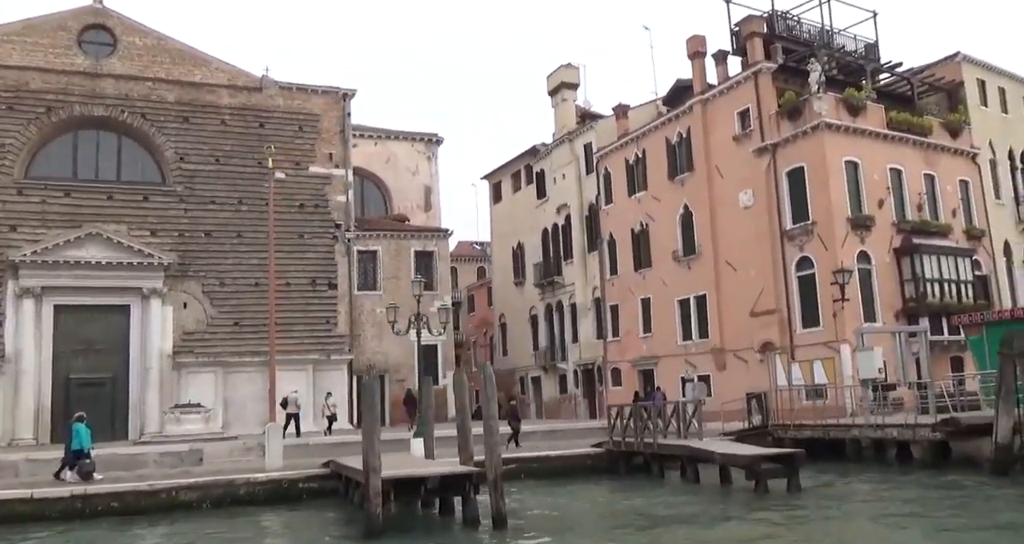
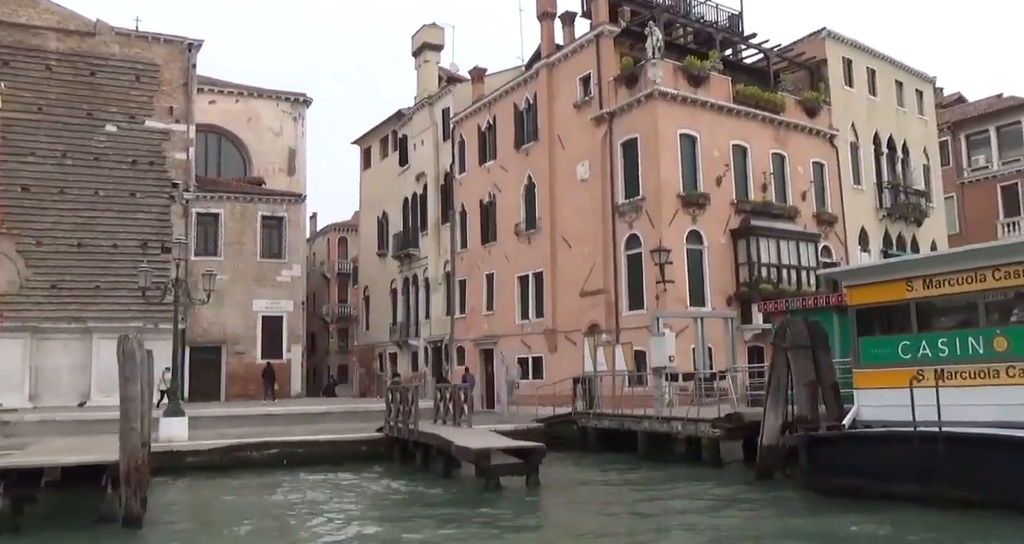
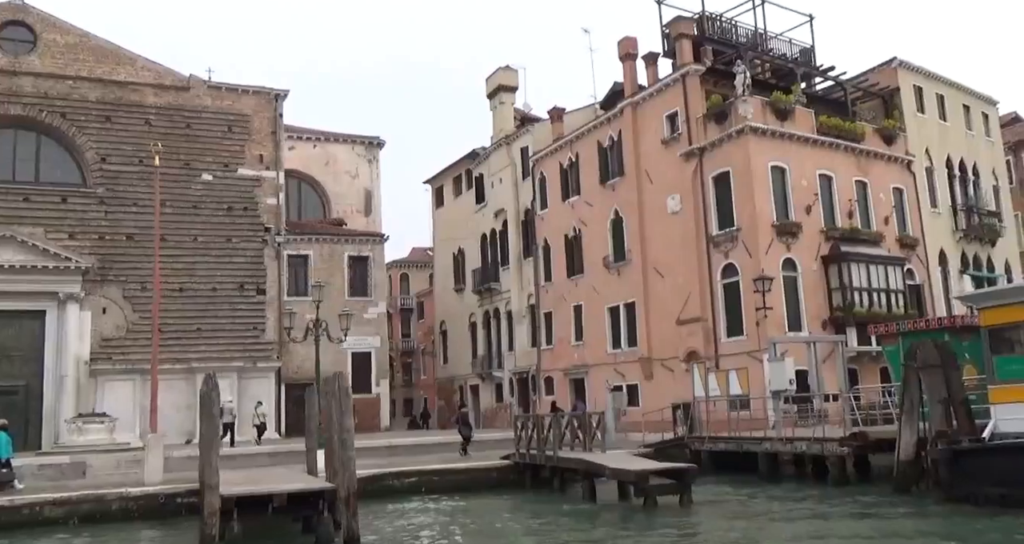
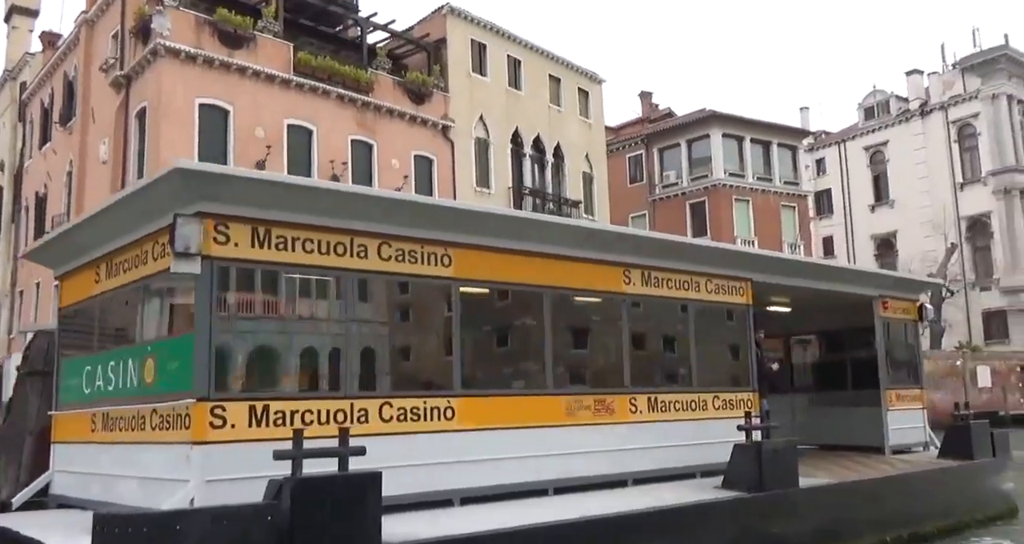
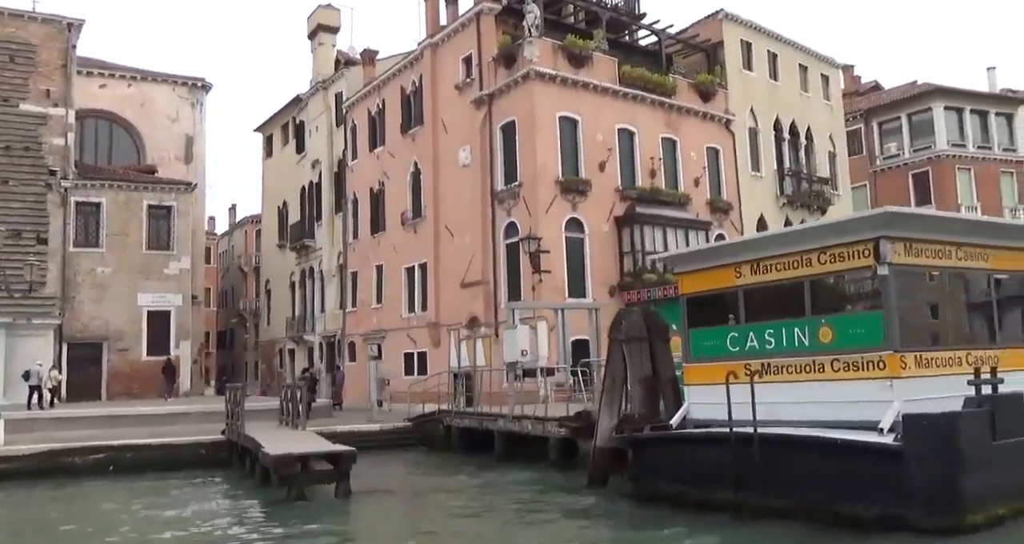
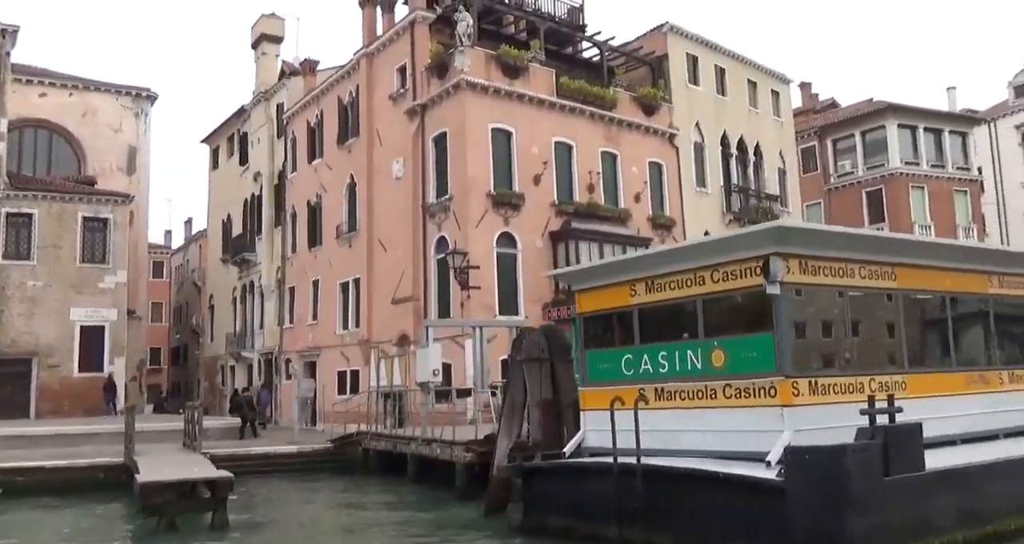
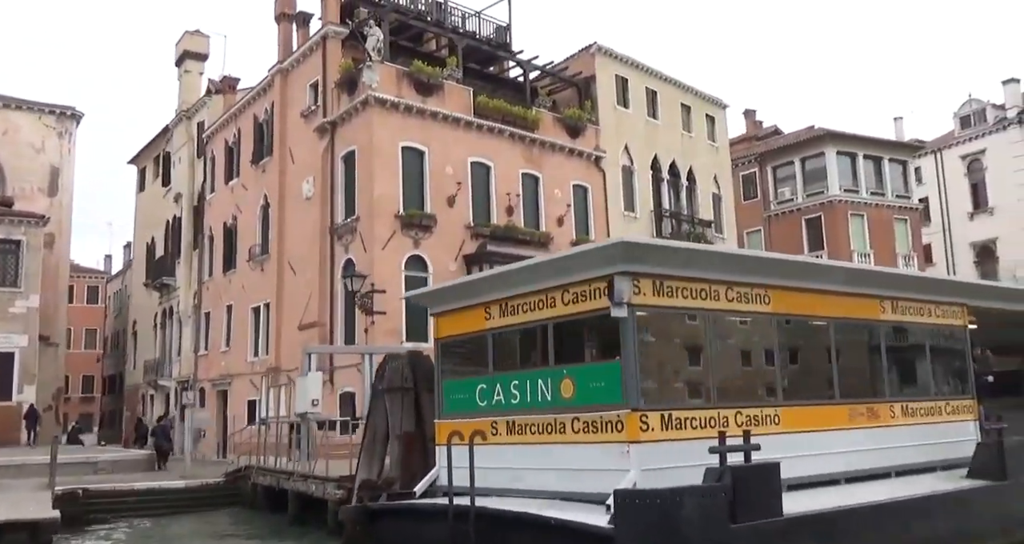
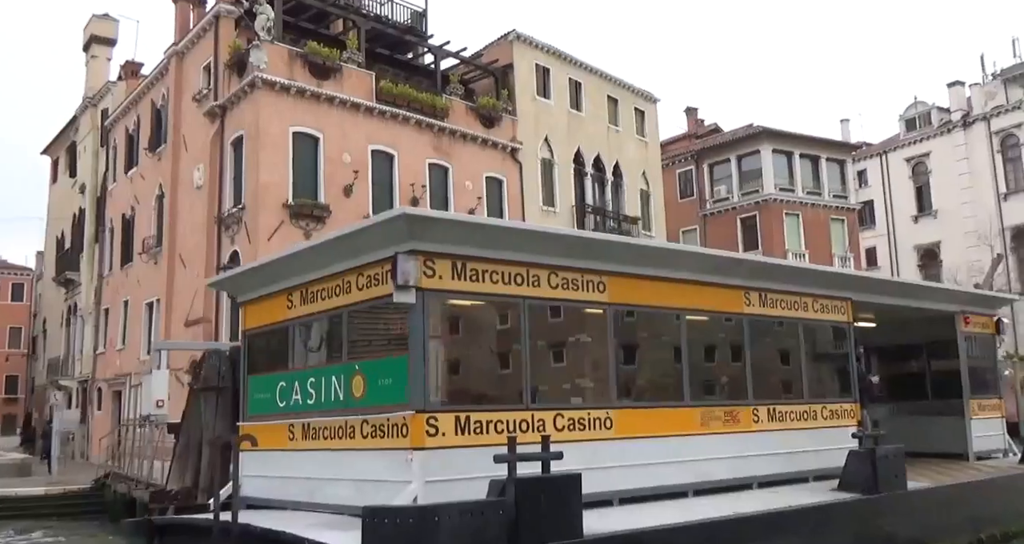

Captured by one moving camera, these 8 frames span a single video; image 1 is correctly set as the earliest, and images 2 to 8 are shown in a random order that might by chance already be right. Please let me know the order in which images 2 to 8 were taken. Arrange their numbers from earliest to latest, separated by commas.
3, 2, 5, 6, 7, 8, 4
